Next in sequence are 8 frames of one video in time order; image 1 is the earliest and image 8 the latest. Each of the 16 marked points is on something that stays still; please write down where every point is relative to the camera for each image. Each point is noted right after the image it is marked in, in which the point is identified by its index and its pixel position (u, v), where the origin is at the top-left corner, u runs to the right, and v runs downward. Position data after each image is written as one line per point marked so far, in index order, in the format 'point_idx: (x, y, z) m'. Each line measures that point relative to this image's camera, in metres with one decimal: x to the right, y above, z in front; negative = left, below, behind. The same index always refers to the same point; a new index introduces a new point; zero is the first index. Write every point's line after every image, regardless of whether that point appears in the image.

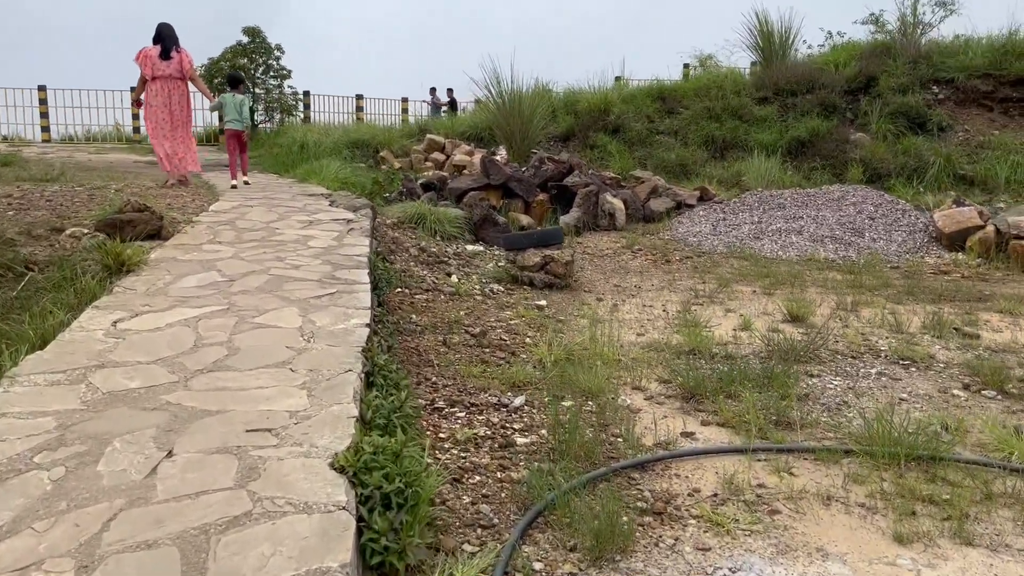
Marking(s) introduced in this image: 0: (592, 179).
0: (+0.9, +1.2, +9.2) m
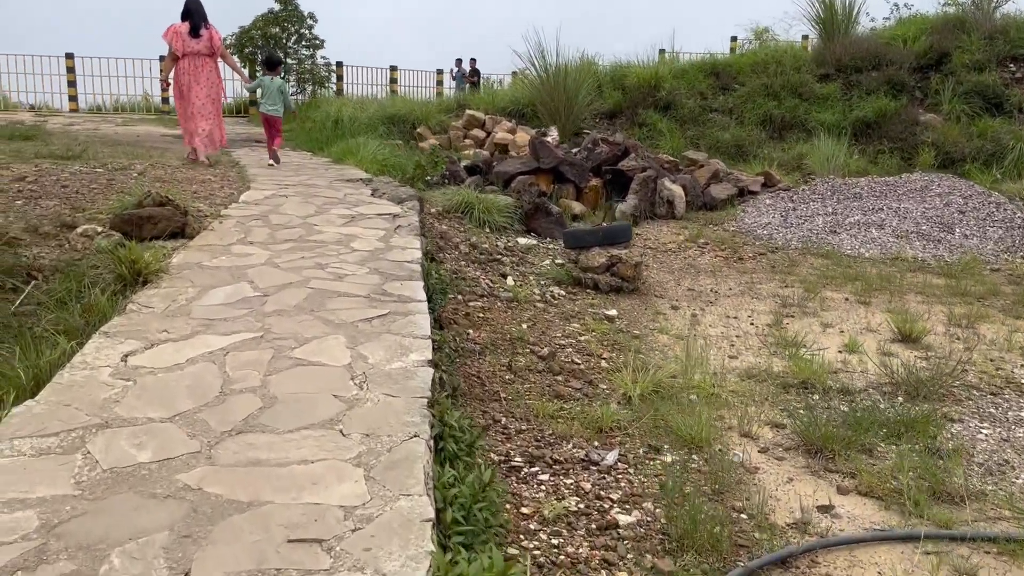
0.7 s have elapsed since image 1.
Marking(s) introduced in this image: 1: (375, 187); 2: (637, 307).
0: (+1.4, +1.3, +8.5) m
1: (-0.9, +0.7, +5.8) m
2: (+0.7, -0.1, +5.0) m
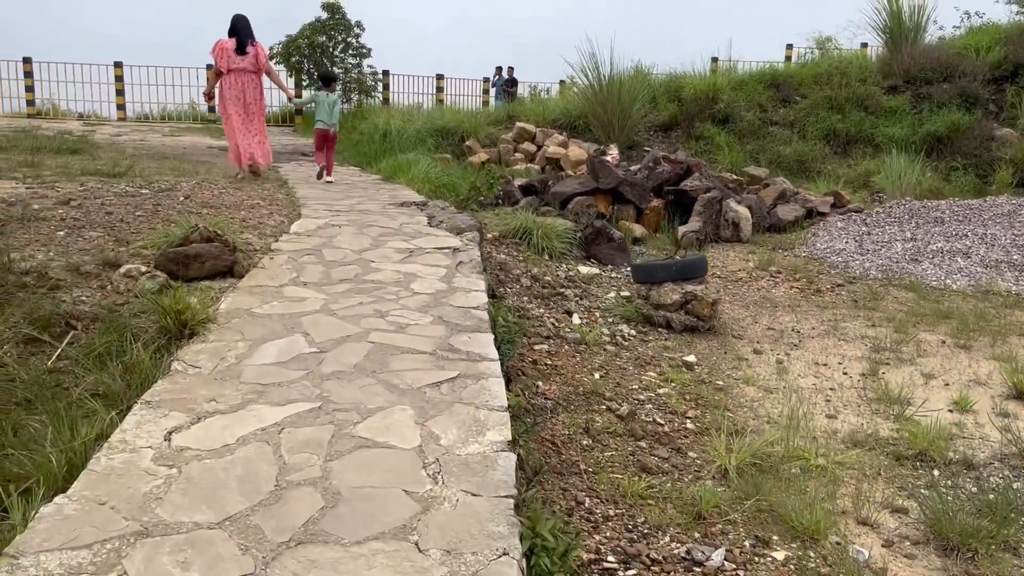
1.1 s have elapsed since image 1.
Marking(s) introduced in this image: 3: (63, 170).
0: (+1.9, +1.0, +8.0) m
1: (-0.5, +0.5, +5.5) m
2: (+1.1, -0.3, +4.6) m
3: (-4.2, +1.1, +7.9) m
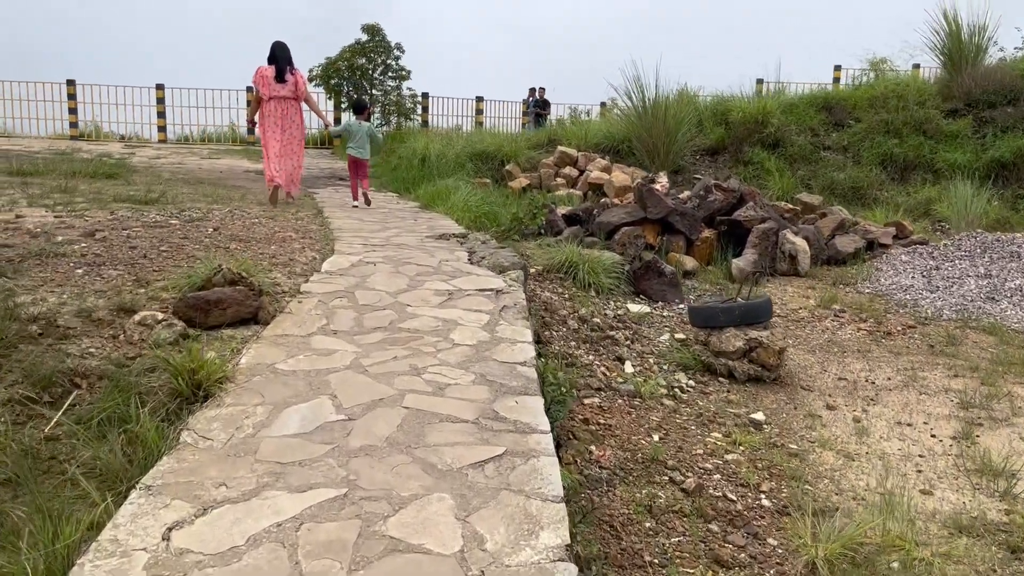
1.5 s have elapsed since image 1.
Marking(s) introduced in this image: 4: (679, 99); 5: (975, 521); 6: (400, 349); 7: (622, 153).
0: (+2.3, +0.7, +7.6) m
1: (-0.2, +0.2, +5.2) m
2: (+1.3, -0.6, +4.2) m
3: (-3.8, +0.8, +7.8) m
4: (+2.3, +2.6, +11.8) m
5: (+1.6, -0.8, +2.9) m
6: (-0.4, -0.2, +3.3) m
7: (+1.6, +1.9, +12.1) m
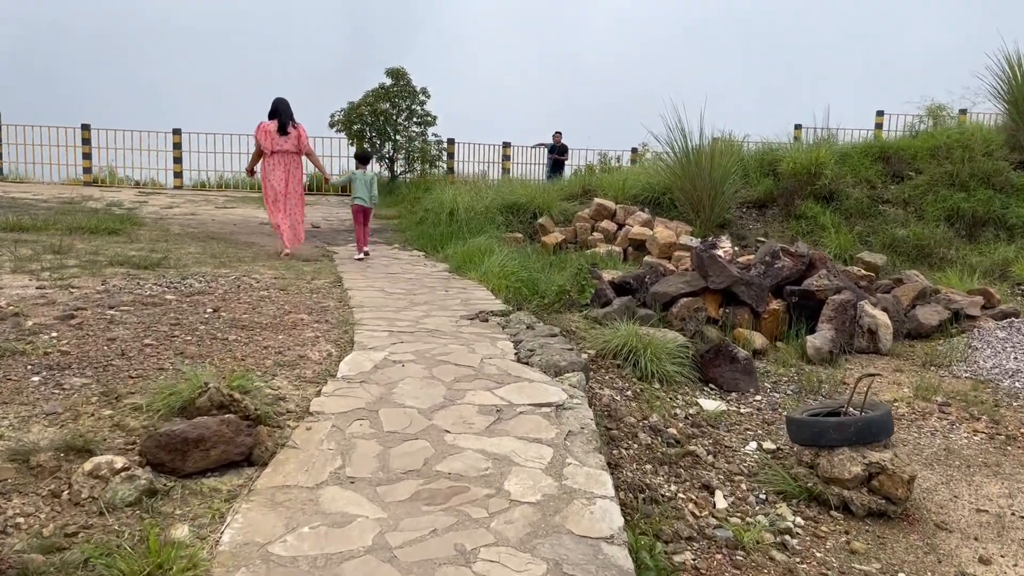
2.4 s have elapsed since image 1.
0: (+2.6, +0.1, +6.7) m
1: (0.0, -0.3, +4.3) m
2: (+1.6, -1.0, +3.2) m
3: (-3.5, +0.3, +7.0) m
4: (+2.8, +1.8, +11.0) m
5: (+1.8, -1.2, +2.0) m
6: (-0.2, -0.6, +2.4) m
7: (+2.0, +1.1, +11.3) m
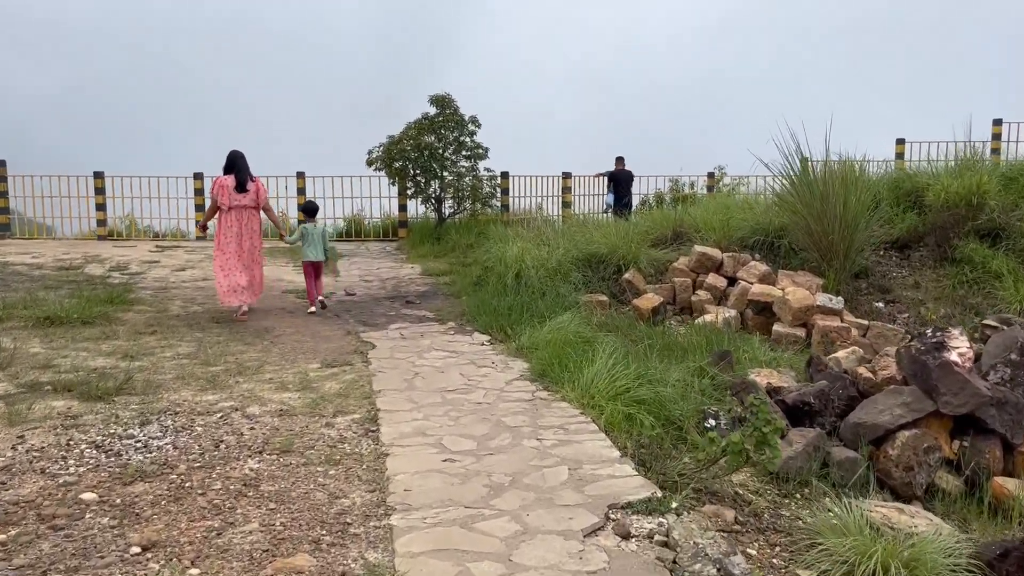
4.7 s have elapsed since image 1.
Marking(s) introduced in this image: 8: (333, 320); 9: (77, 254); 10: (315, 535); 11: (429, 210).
0: (+3.3, -0.5, +4.4) m
1: (+0.5, -0.9, +2.2) m
2: (+2.0, -1.6, +1.0) m
3: (-2.8, -0.5, +5.1) m
4: (+3.5, +1.1, +8.7) m
5: (+2.2, -1.7, -0.3) m
6: (+0.2, -1.2, +0.3) m
7: (+2.8, +0.4, +9.1) m
8: (-1.5, -0.3, +7.2) m
9: (-6.2, +0.5, +12.1) m
10: (-0.6, -0.8, +2.7) m
11: (-1.3, +1.2, +13.5) m
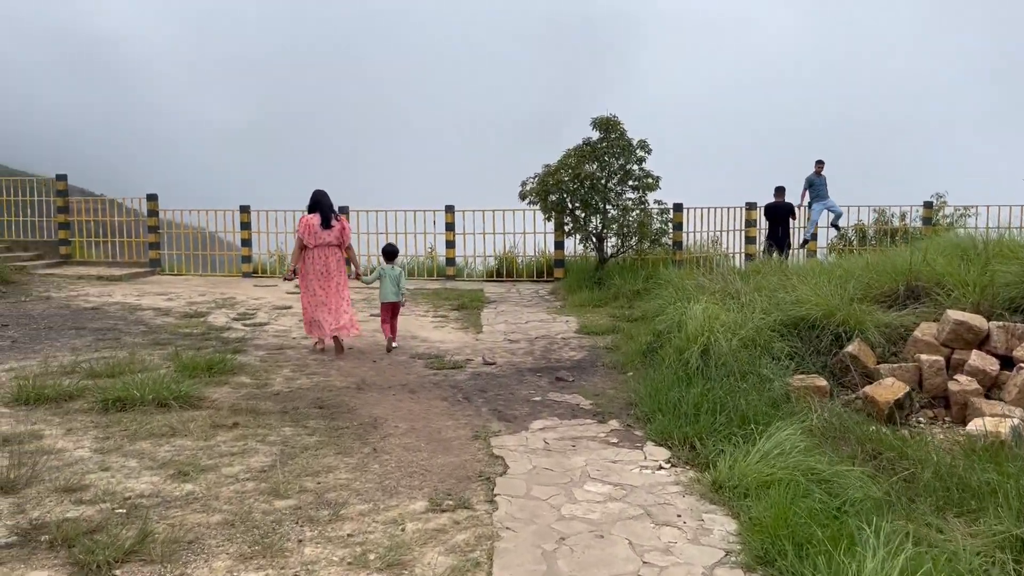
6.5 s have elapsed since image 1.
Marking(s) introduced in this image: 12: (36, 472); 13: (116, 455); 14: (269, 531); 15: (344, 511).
0: (+3.8, -1.0, +1.9) m
1: (+0.7, -1.3, +0.2) m
2: (+2.0, -2.0, -1.2) m
3: (-2.0, -1.0, +3.7) m
4: (+5.0, +0.5, +6.1) m
5: (+1.9, -2.1, -2.5) m
6: (0.0, -1.6, -1.6) m
7: (+4.3, -0.2, +6.6) m
8: (-0.3, -0.8, +5.5) m
9: (-4.0, -0.1, +11.3) m
10: (-0.3, -1.2, +1.0) m
11: (+1.1, +0.6, +11.7) m
12: (-2.3, -0.9, +4.1) m
13: (-2.1, -0.9, +4.4) m
14: (-1.0, -1.0, +3.5) m
15: (-0.7, -1.0, +3.7) m
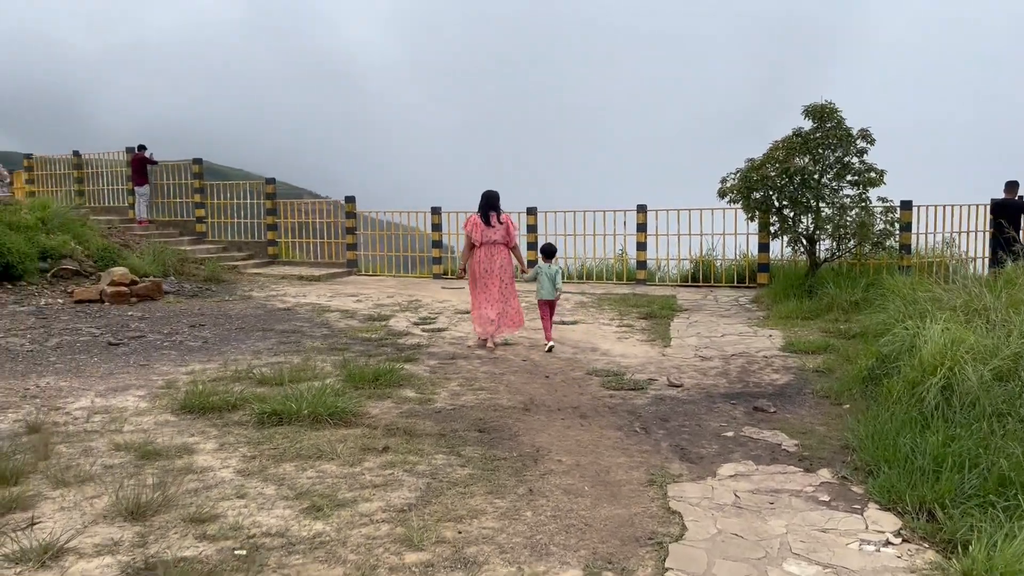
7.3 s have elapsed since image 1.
0: (+3.9, -1.2, +0.3) m
1: (+0.5, -1.4, -0.6) m
2: (+1.3, -2.1, -2.3) m
3: (-1.4, -1.0, +3.4) m
4: (+6.0, +0.4, +4.1) m
5: (+1.0, -2.2, -3.5) m
6: (-0.6, -1.6, -2.2) m
7: (+5.5, -0.4, +4.7) m
8: (+0.7, -0.9, +4.8) m
9: (-1.5, -0.1, +11.2) m
10: (-0.3, -1.3, +0.4) m
11: (+3.6, +0.5, +10.5) m
12: (-1.5, -1.0, +3.8) m
13: (-1.3, -0.9, +4.1) m
14: (-0.4, -1.1, +2.9) m
15: (-0.1, -1.0, +3.1) m
